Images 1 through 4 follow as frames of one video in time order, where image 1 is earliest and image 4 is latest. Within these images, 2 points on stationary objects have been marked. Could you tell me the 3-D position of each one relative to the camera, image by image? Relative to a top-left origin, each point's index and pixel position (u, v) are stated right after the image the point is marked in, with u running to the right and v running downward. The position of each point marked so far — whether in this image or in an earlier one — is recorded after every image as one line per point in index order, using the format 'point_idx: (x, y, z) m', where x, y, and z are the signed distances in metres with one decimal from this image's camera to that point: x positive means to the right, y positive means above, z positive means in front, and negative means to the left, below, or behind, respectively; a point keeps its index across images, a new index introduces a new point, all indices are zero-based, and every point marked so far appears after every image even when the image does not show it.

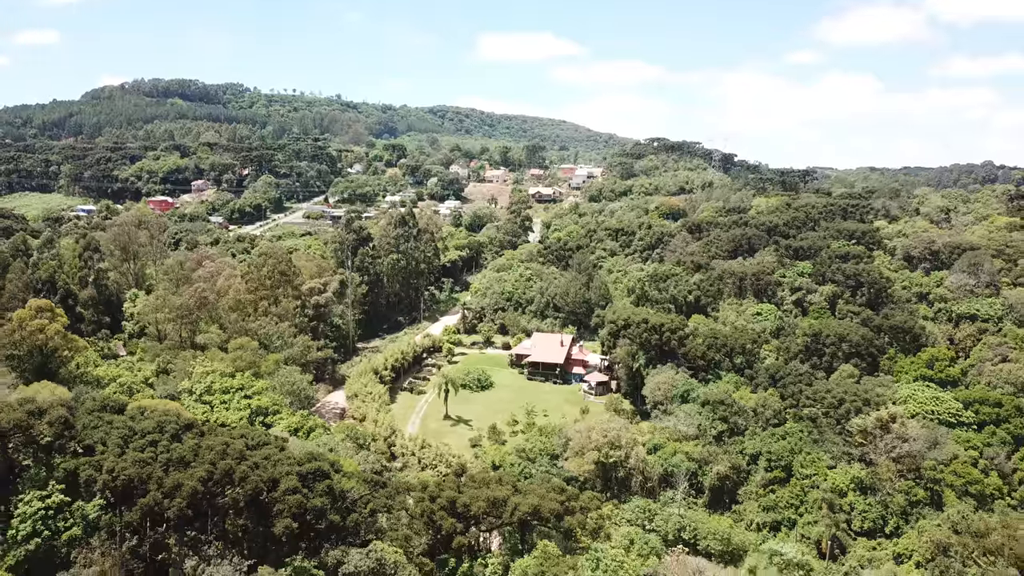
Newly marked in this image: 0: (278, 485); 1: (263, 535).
0: (-5.5, -4.7, +19.6) m
1: (-5.8, -5.8, +19.4) m
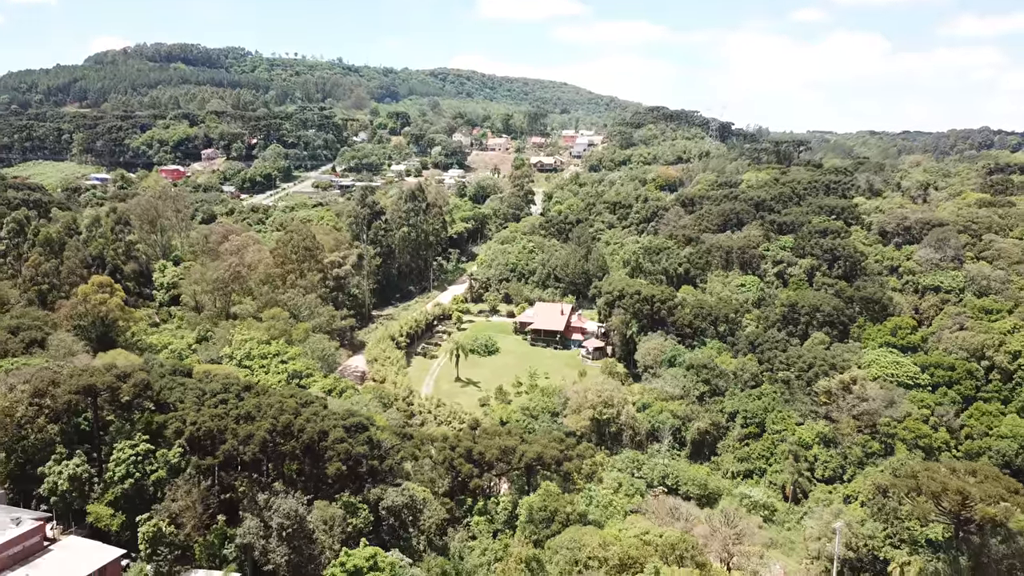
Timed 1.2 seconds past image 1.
0: (-5.3, -4.3, +23.6) m
1: (-5.6, -5.4, +23.4) m
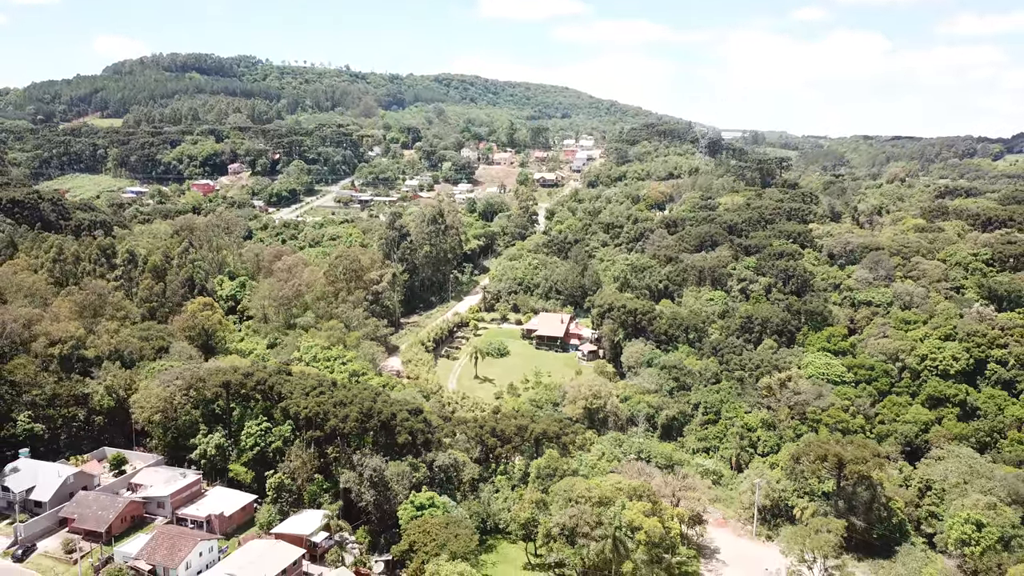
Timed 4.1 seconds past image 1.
0: (-4.8, -5.3, +33.3) m
1: (-5.0, -6.4, +33.1) m
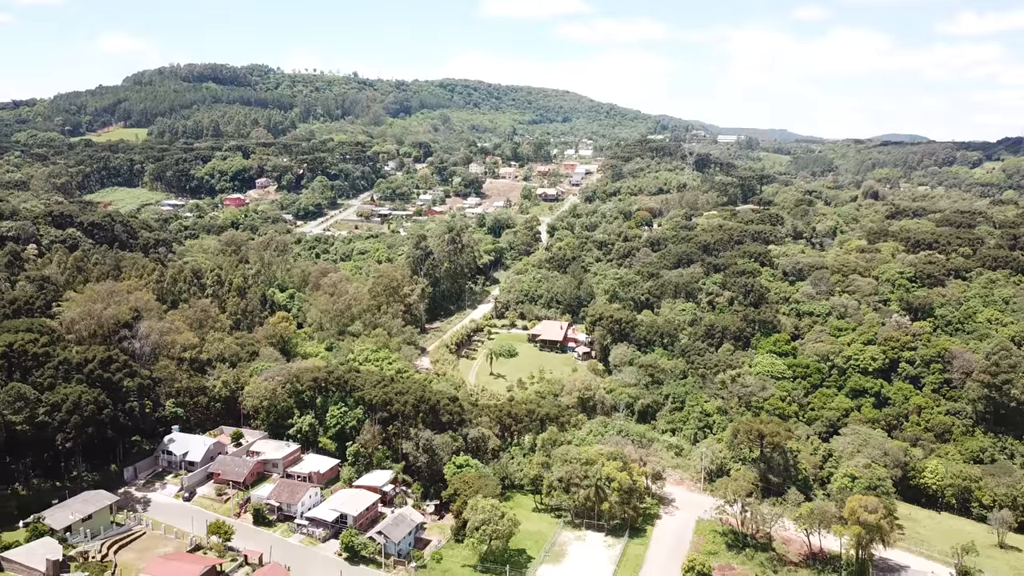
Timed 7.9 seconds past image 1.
0: (-4.1, -6.4, +45.4) m
1: (-4.4, -7.5, +45.3) m
